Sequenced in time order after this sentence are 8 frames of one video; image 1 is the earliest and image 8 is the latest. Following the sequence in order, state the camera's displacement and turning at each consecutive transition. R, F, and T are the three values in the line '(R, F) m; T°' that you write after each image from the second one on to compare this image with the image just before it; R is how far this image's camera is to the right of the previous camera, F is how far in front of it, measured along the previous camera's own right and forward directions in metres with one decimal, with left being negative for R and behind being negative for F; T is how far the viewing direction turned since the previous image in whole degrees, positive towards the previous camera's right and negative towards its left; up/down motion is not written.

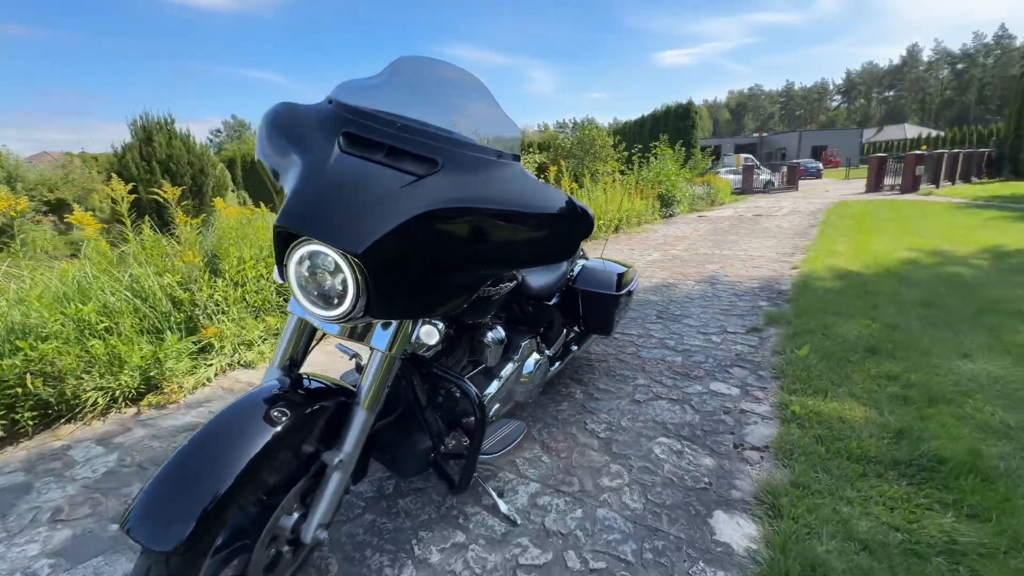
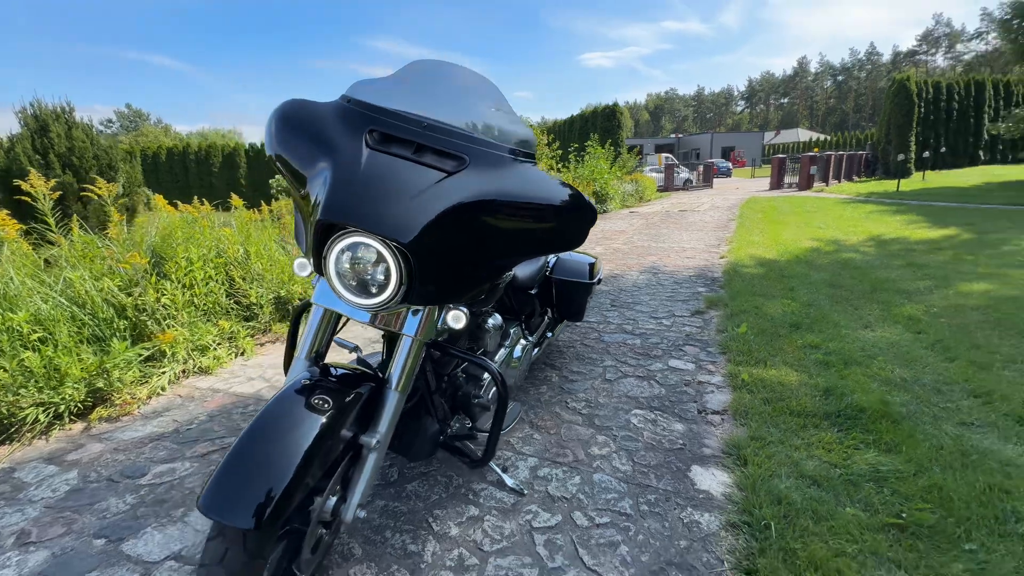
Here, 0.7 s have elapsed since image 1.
(-0.3, -0.1) m; +8°
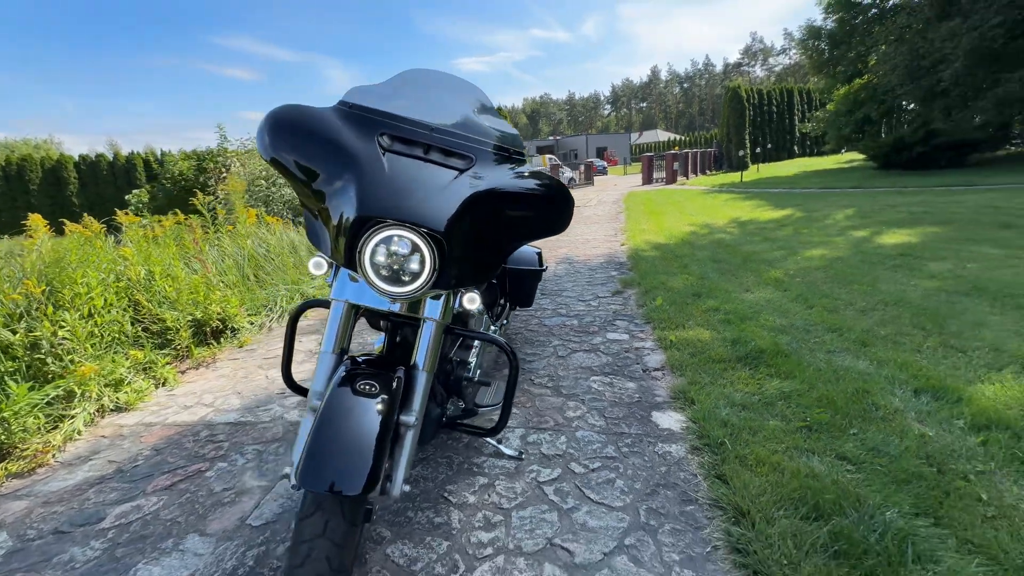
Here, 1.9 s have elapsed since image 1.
(-0.4, -0.2) m; +13°
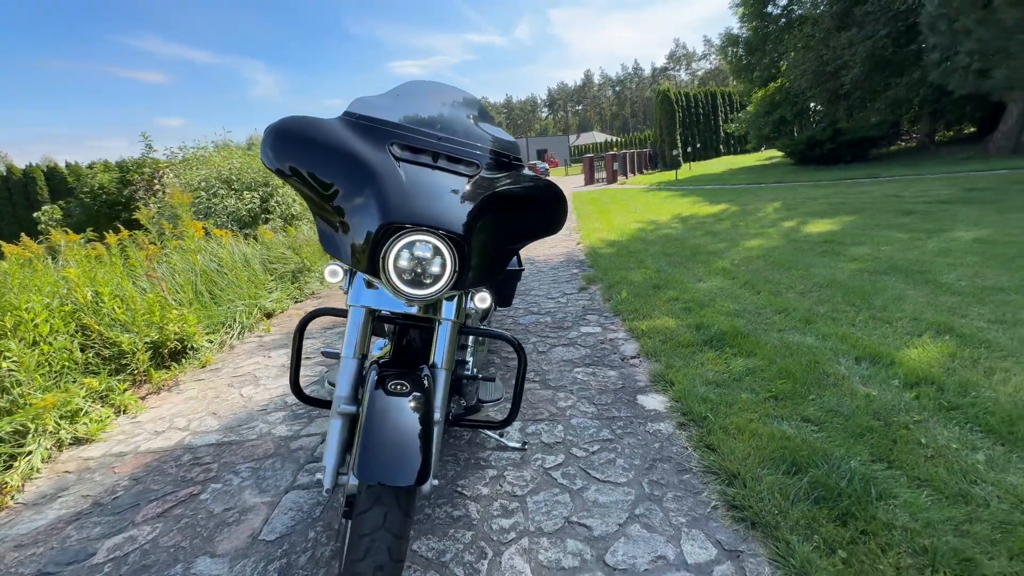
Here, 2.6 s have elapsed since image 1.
(-0.2, -0.1) m; +7°
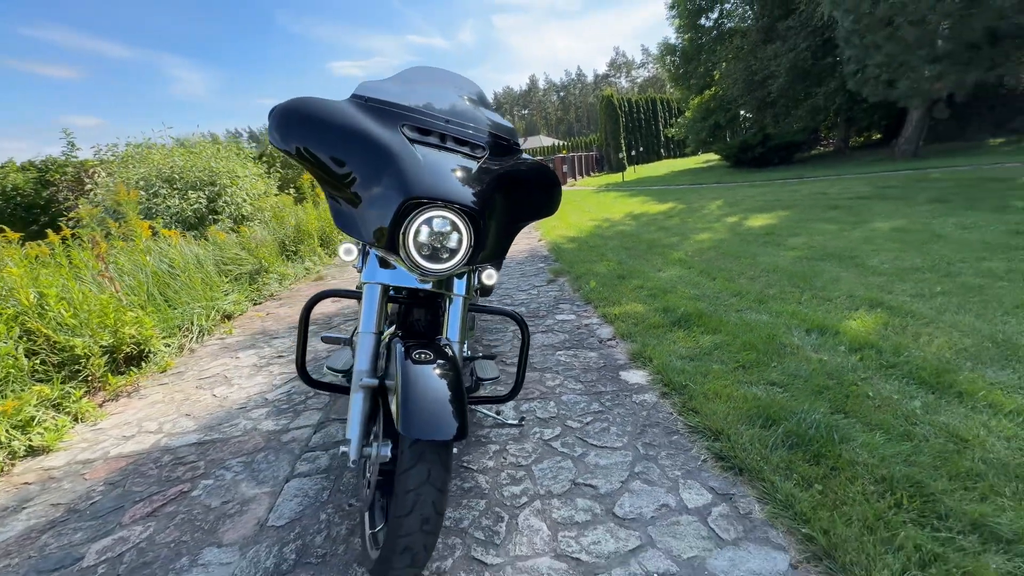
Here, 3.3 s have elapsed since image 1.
(-0.2, -0.1) m; +6°
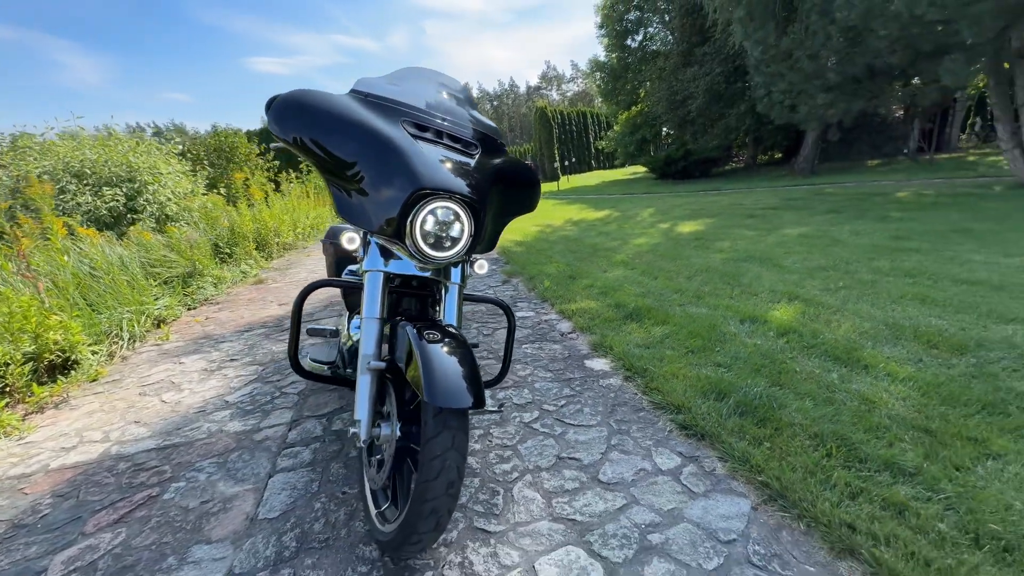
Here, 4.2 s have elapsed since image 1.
(-0.2, -0.1) m; +8°
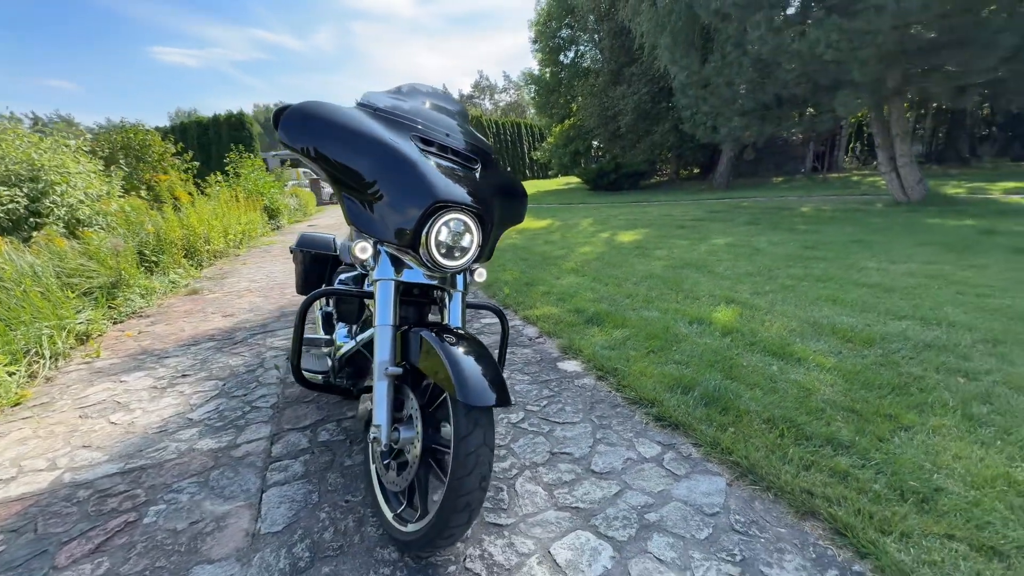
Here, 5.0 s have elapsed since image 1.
(-0.3, -0.1) m; +8°
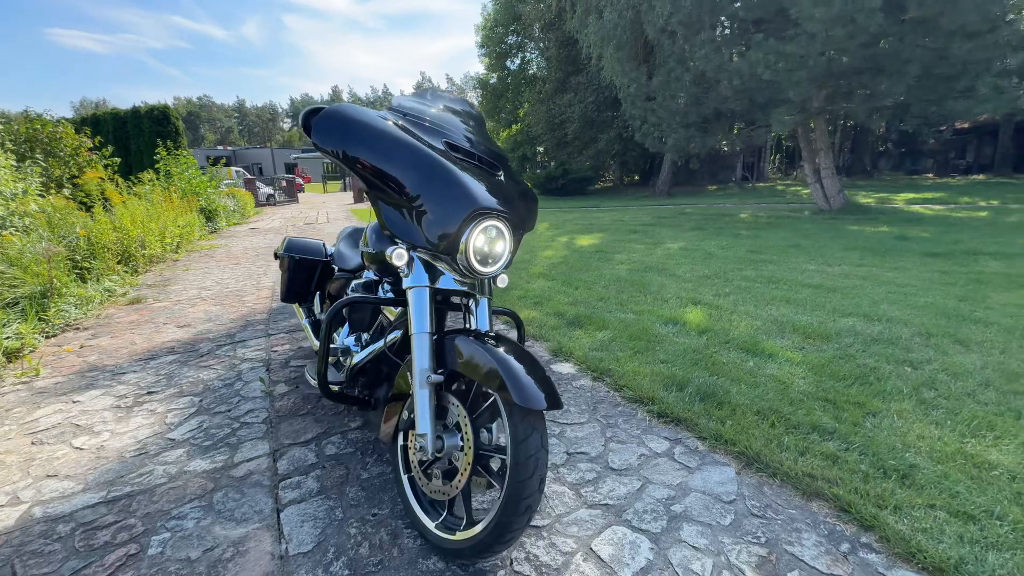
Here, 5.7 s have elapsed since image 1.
(-0.3, 0.0) m; +7°
